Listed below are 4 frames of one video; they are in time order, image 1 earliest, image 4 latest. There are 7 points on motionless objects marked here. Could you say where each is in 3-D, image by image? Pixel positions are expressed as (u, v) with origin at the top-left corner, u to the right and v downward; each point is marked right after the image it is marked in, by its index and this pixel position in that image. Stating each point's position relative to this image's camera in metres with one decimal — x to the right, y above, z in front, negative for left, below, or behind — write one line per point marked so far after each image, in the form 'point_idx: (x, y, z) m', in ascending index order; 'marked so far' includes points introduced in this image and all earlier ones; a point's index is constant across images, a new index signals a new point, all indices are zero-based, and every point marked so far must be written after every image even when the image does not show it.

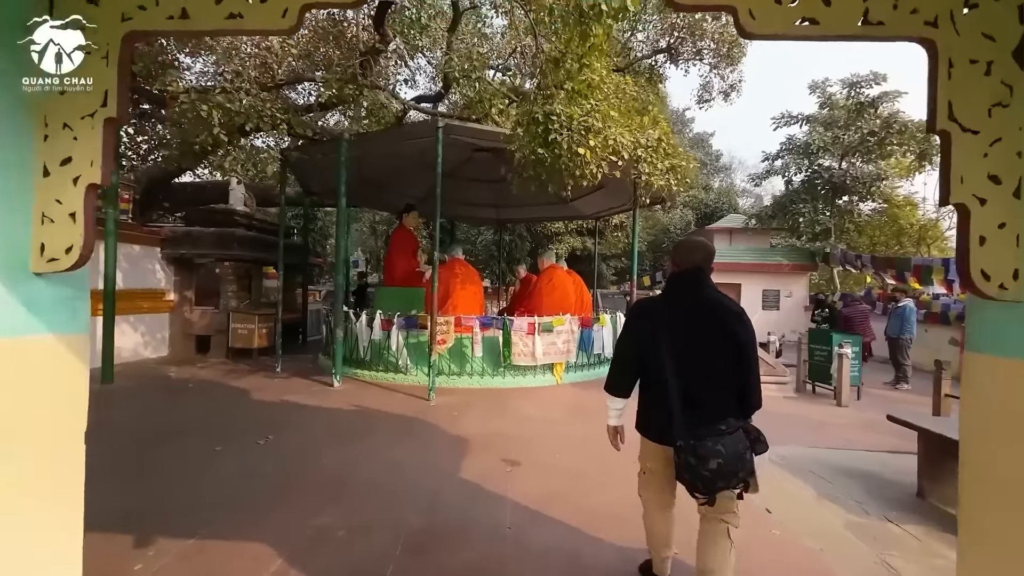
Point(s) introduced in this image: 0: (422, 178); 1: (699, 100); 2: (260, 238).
0: (-1.7, +2.1, +11.0) m
1: (+4.0, +4.0, +12.2) m
2: (-5.1, +1.0, +11.6) m
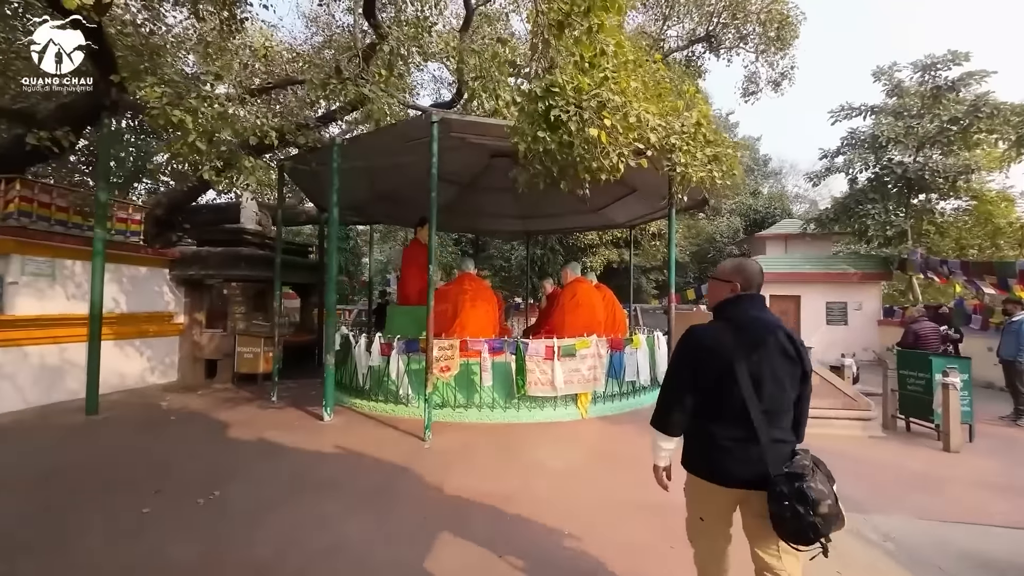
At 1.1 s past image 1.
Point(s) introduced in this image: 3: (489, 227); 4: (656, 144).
0: (-1.3, +1.8, +10.2) m
1: (+4.4, +3.7, +11.0) m
2: (-4.6, +0.6, +11.0) m
3: (-0.5, +1.3, +12.6) m
4: (+1.2, +1.2, +4.9) m
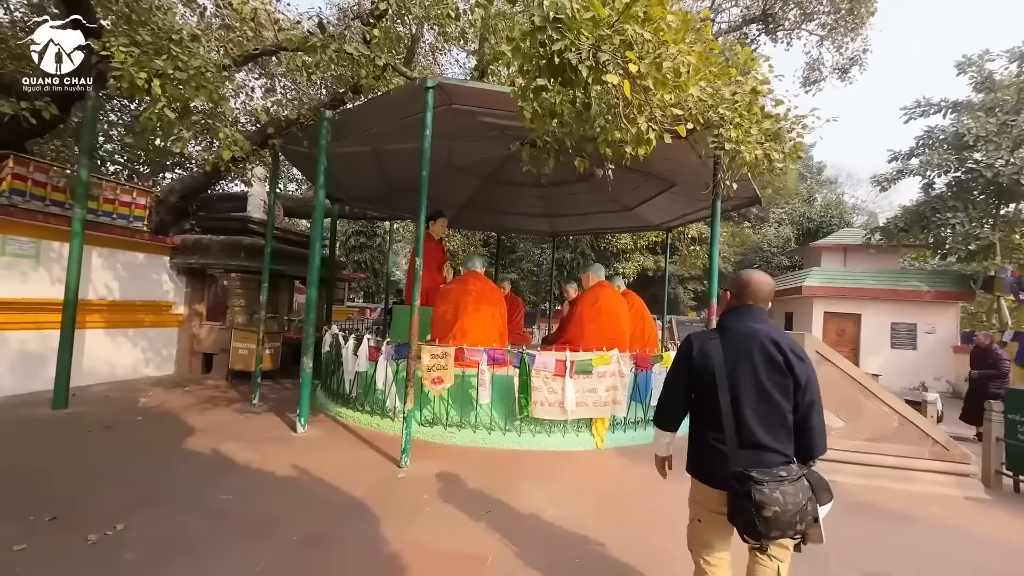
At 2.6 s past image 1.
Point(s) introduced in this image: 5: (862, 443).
0: (-0.9, +1.8, +9.3) m
1: (+5.0, +3.5, +9.7) m
2: (-4.2, +0.7, +10.3) m
3: (0.0, +1.3, +11.7) m
4: (+1.3, +1.2, +3.8) m
5: (+3.0, -1.3, +4.9) m
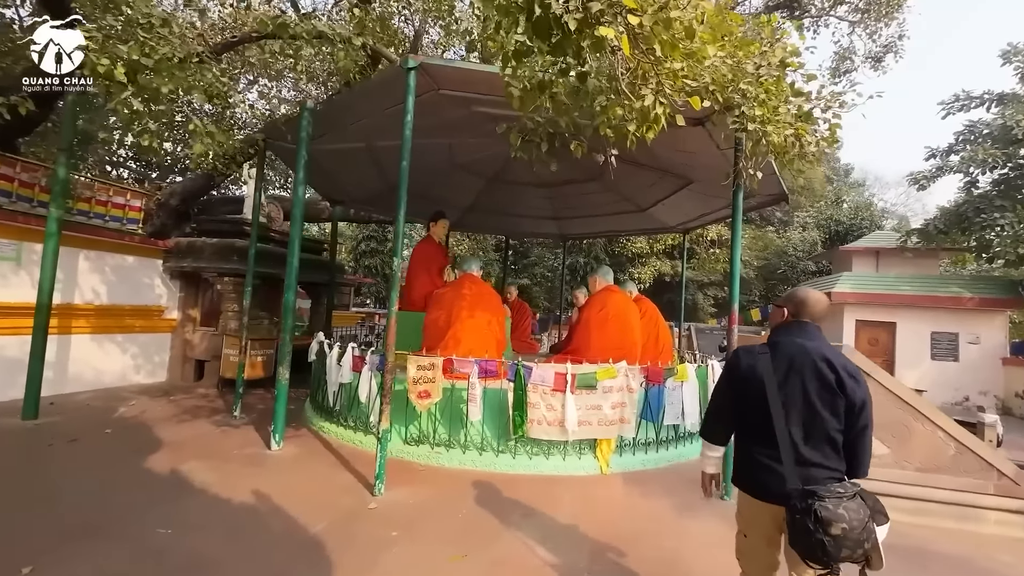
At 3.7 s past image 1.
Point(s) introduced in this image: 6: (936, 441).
0: (-0.8, +1.7, +8.8) m
1: (+5.1, +3.4, +9.1) m
2: (-4.1, +0.6, +9.9) m
3: (+0.2, +1.2, +11.1) m
4: (+1.2, +1.2, +3.3) m
5: (+2.9, -1.4, +4.2) m
6: (+3.1, -1.1, +4.2) m
